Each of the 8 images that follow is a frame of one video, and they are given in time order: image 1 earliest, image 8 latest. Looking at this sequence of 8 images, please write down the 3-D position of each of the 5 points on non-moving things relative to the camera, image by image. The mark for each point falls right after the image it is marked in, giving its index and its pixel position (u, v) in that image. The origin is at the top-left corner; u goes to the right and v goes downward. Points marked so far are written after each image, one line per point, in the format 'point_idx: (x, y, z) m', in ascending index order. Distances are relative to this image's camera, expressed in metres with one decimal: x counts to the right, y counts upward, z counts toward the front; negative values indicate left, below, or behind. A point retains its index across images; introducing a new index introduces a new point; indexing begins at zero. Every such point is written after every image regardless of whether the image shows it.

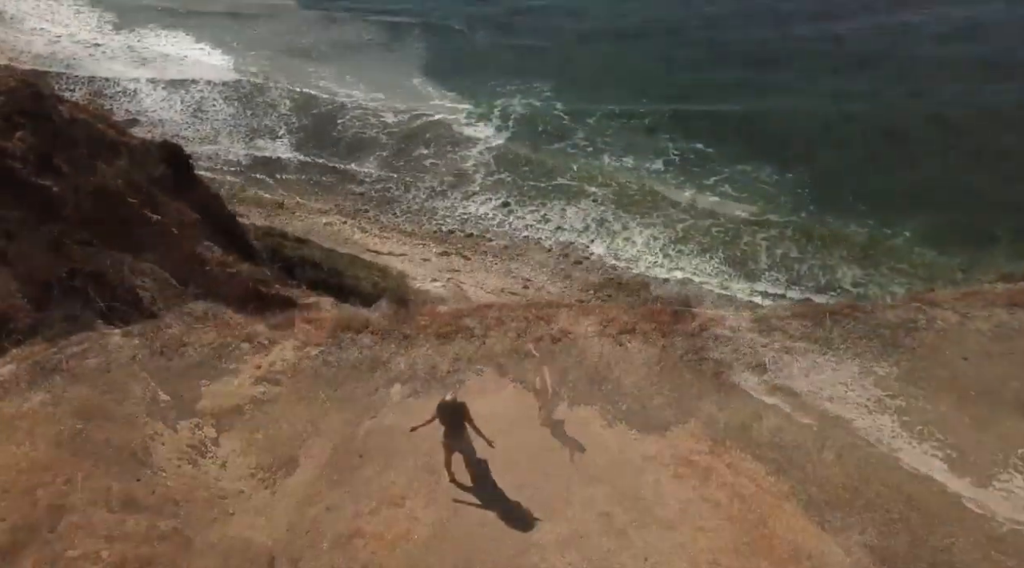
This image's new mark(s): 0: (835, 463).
0: (+3.9, -2.1, +8.7) m
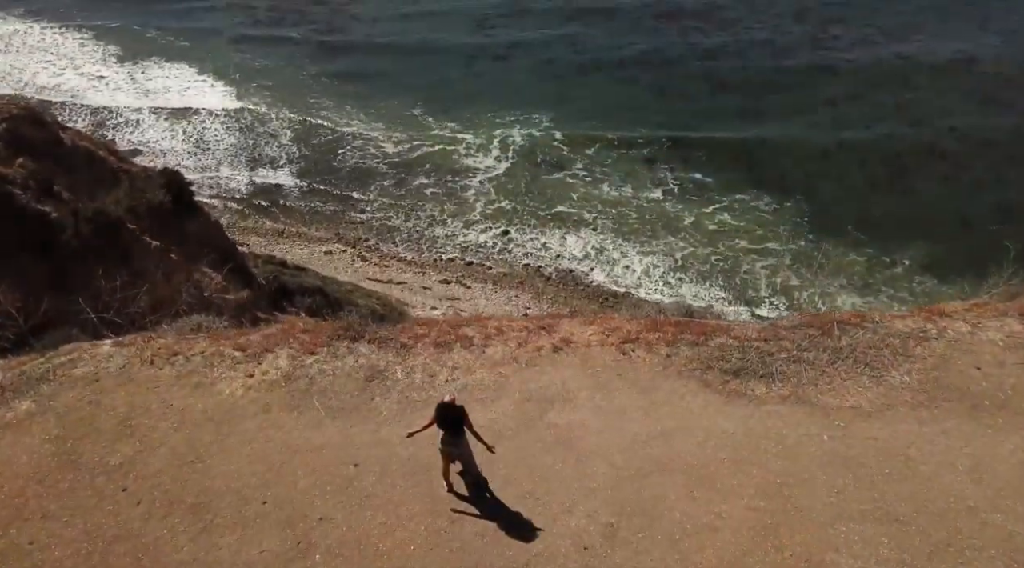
0: (+3.9, -2.2, +8.4) m
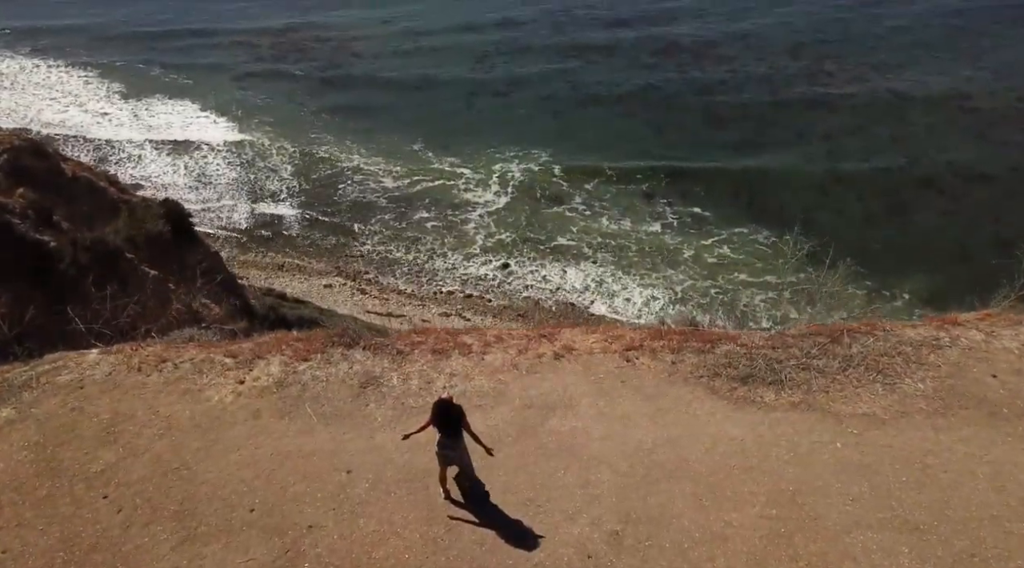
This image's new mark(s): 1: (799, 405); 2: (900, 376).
0: (+3.9, -2.2, +8.0) m
1: (+3.6, -1.5, +9.0) m
2: (+5.1, -1.2, +9.4) m
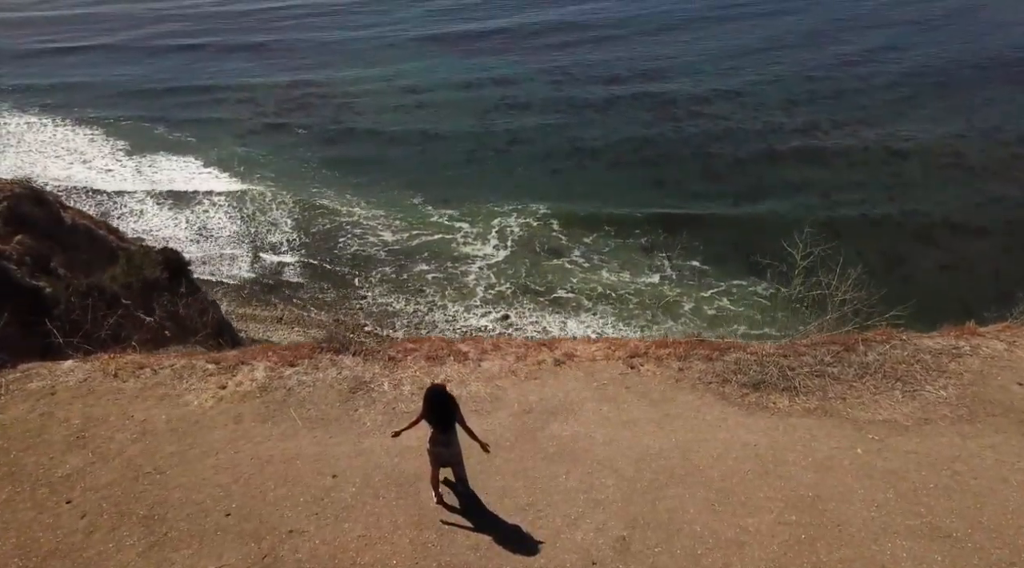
0: (+3.8, -2.1, +7.4) m
1: (+3.5, -1.5, +8.5) m
2: (+5.0, -1.2, +8.9) m
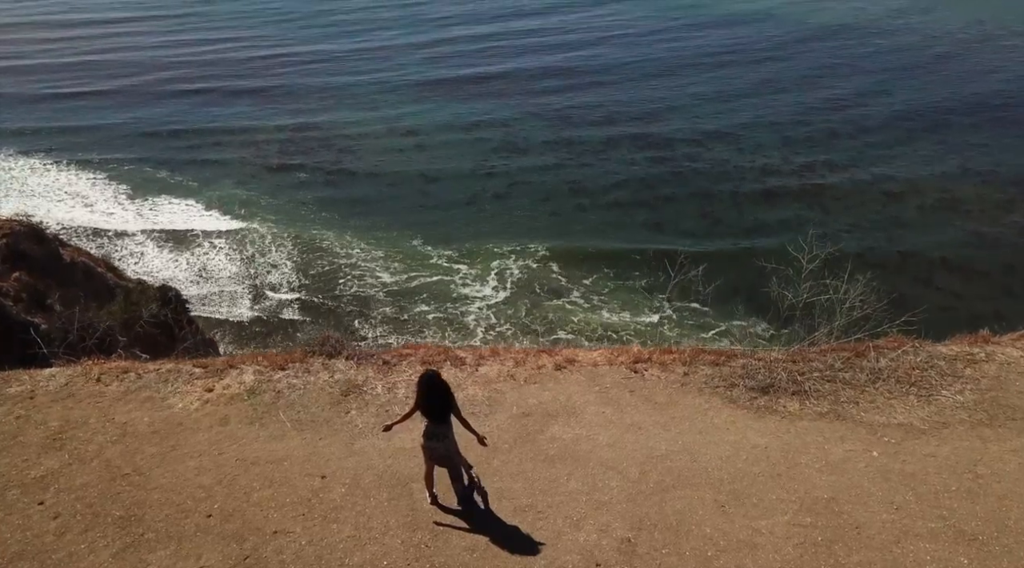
0: (+3.8, -2.0, +7.1) m
1: (+3.5, -1.5, +8.1) m
2: (+5.0, -1.2, +8.6) m
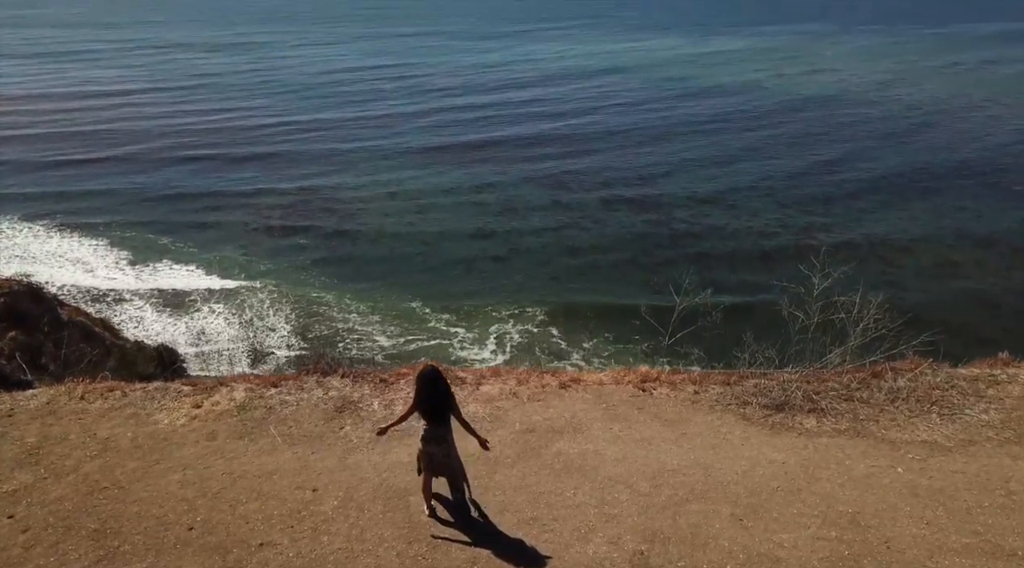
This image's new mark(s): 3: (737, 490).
0: (+3.9, -2.0, +6.6) m
1: (+3.6, -1.6, +7.7) m
2: (+5.0, -1.4, +8.2) m
3: (+2.1, -1.9, +6.7) m
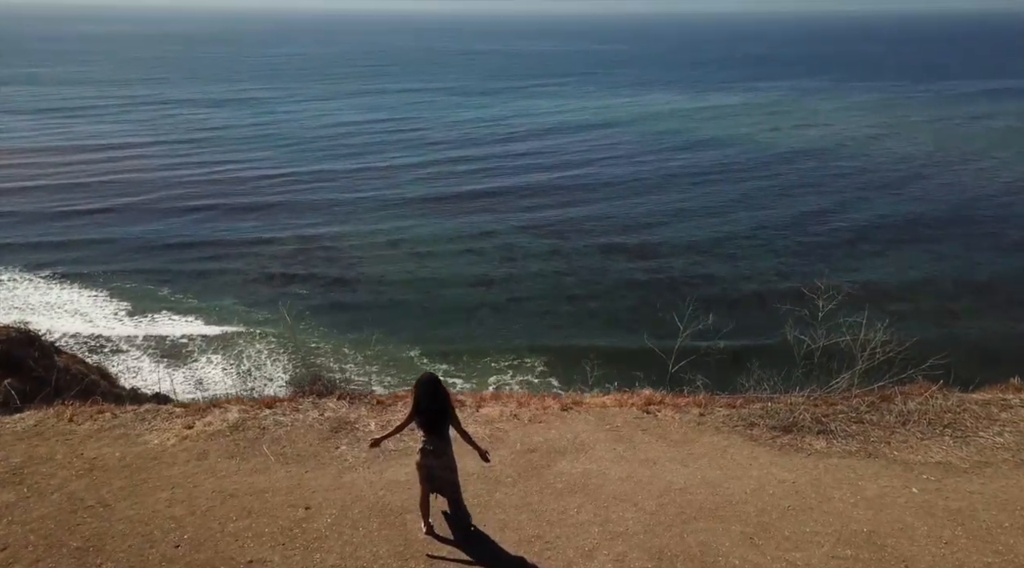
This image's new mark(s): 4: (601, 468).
0: (+3.9, -2.1, +6.4) m
1: (+3.6, -1.8, +7.5) m
2: (+5.1, -1.6, +8.0) m
3: (+2.1, -2.0, +6.4) m
4: (+0.9, -1.8, +7.0) m
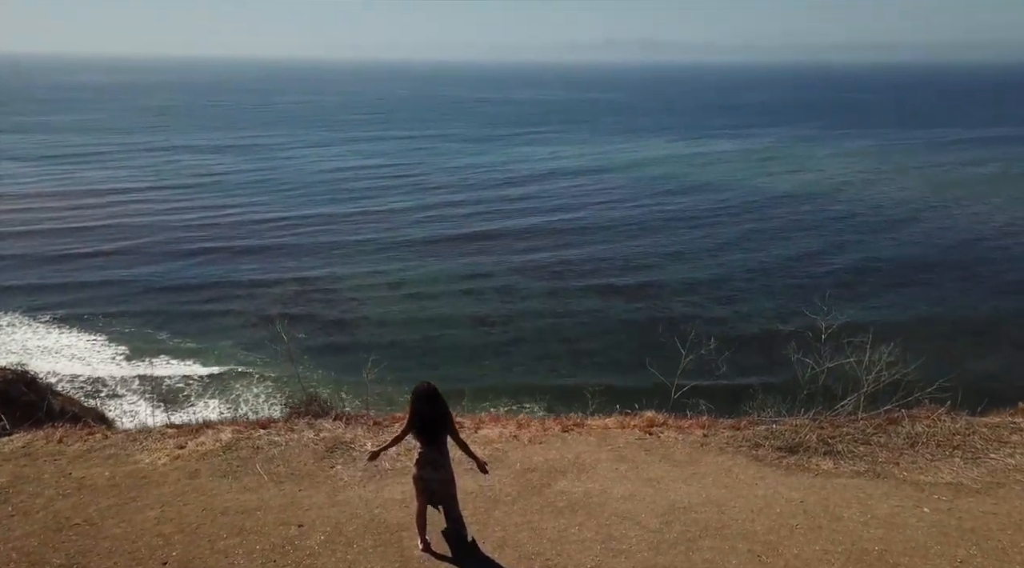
0: (+3.9, -2.2, +6.2) m
1: (+3.6, -1.9, +7.3) m
2: (+5.0, -1.8, +7.8) m
3: (+2.1, -2.1, +6.2) m
4: (+0.9, -1.9, +6.8) m
